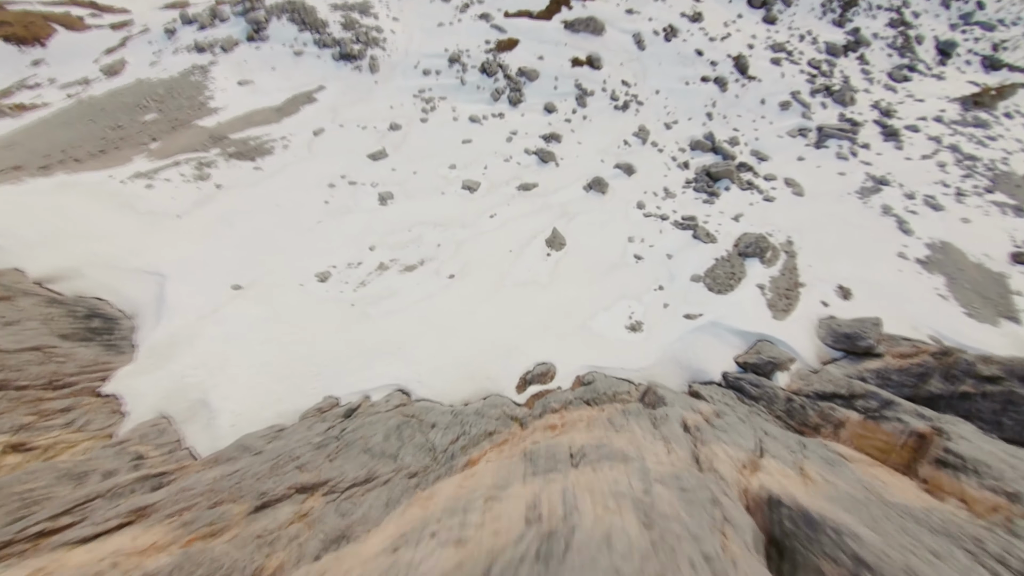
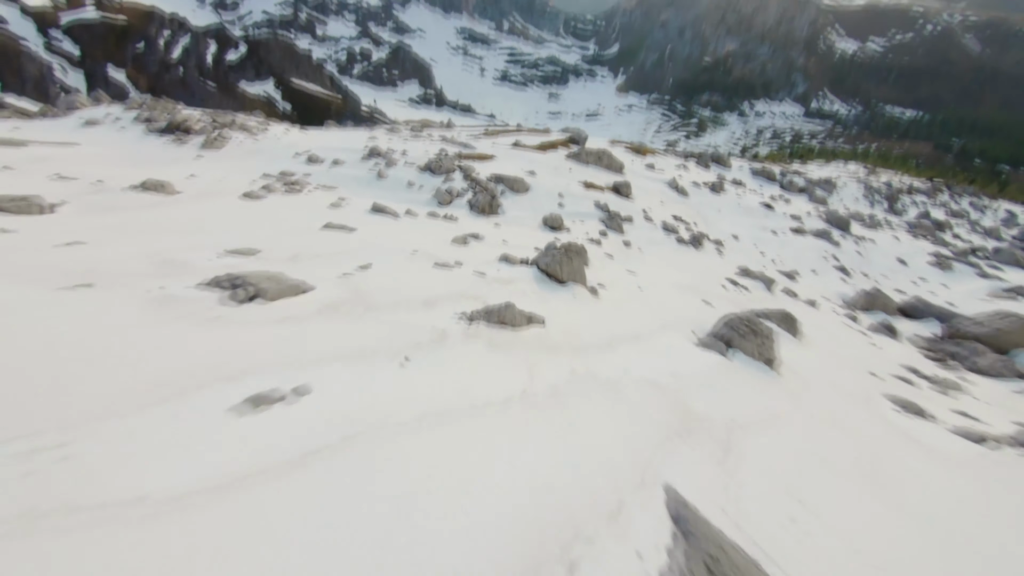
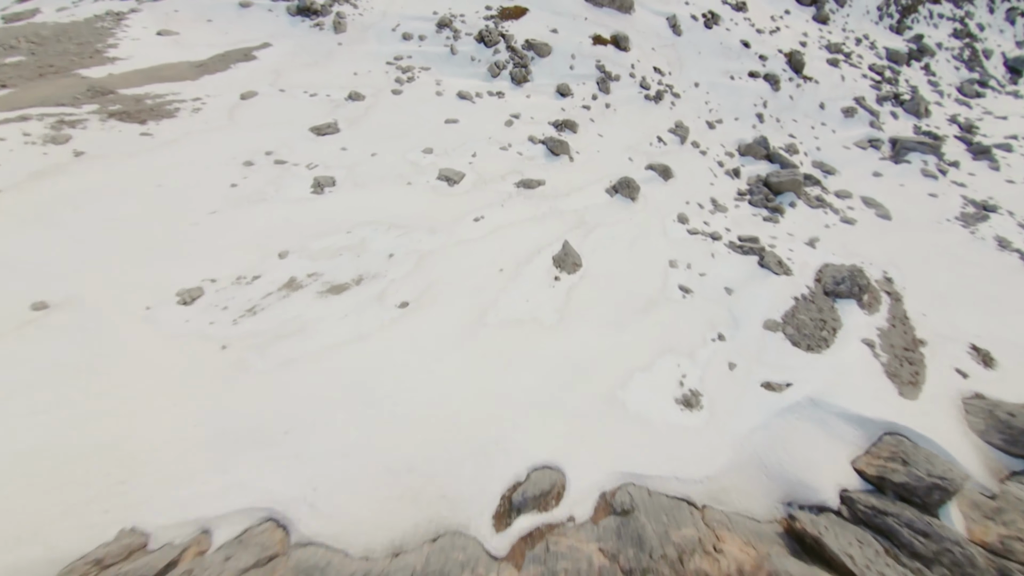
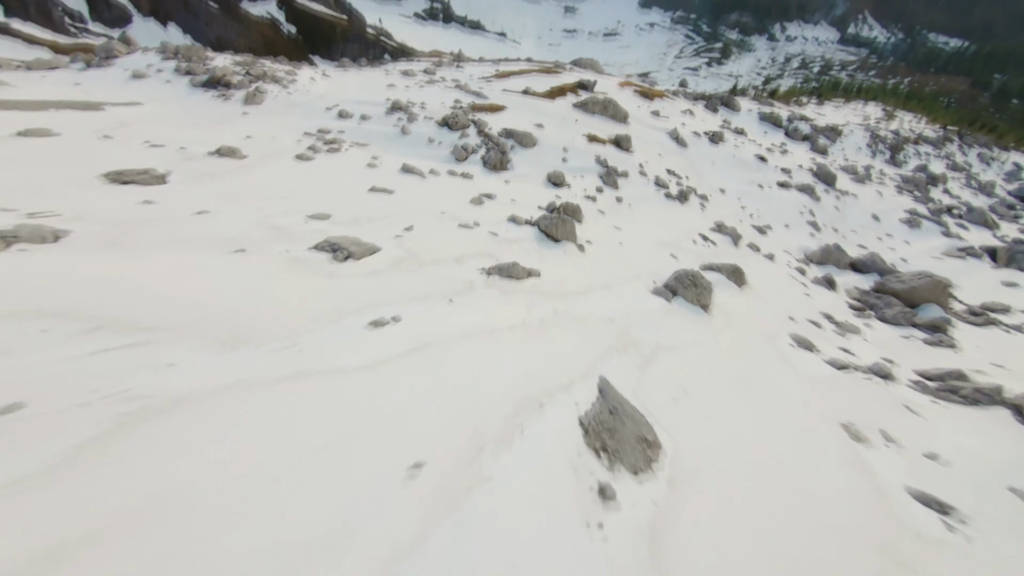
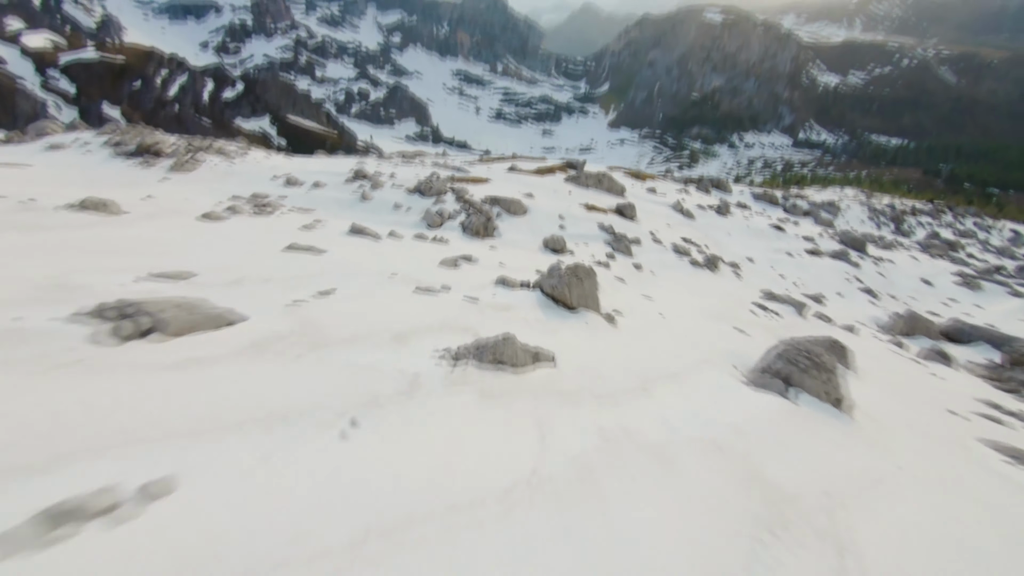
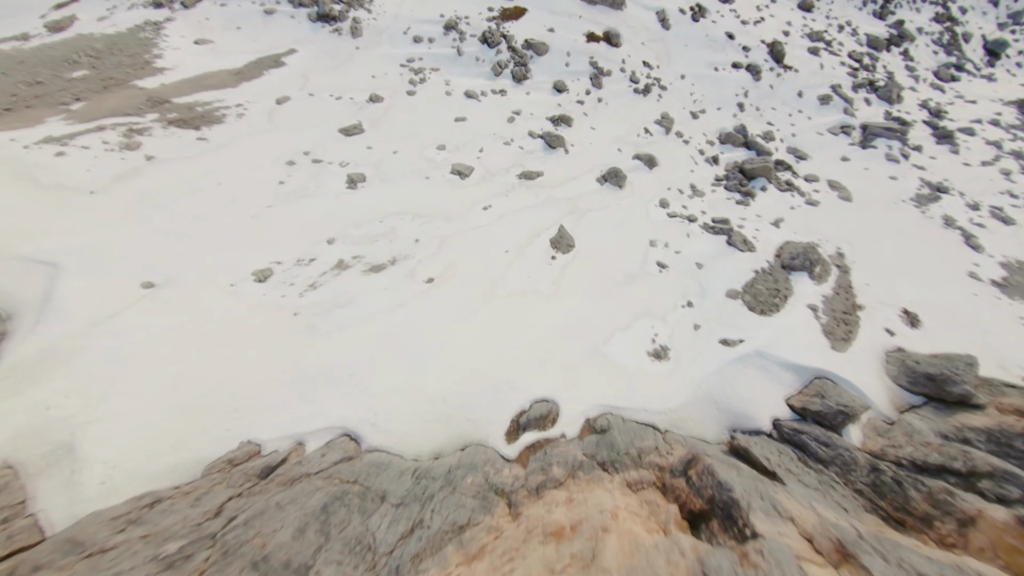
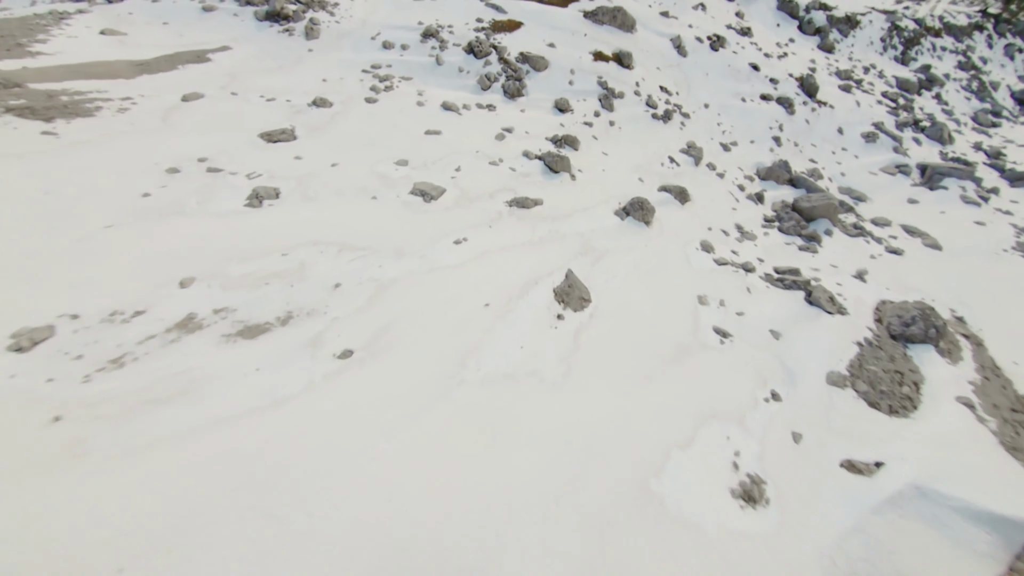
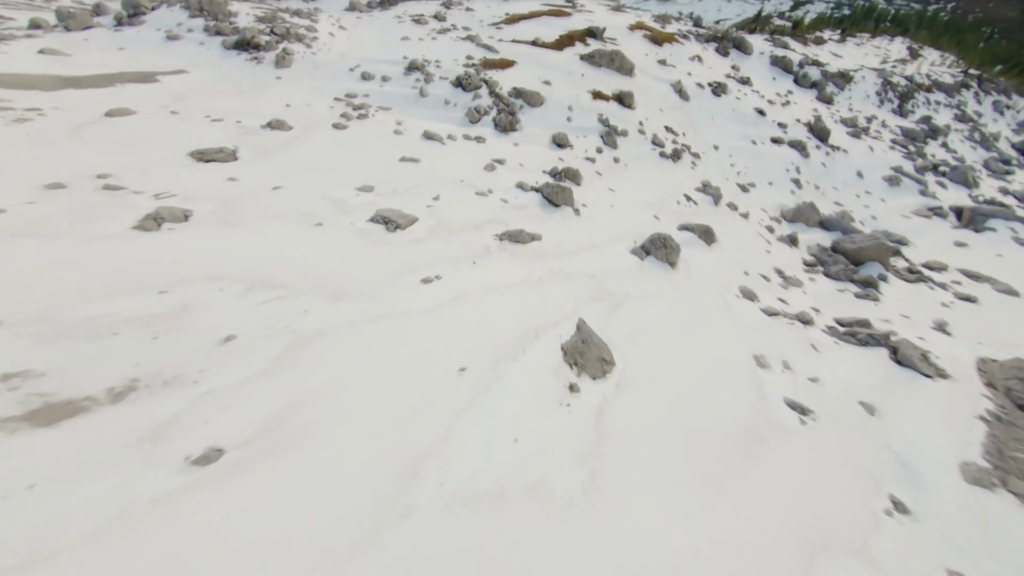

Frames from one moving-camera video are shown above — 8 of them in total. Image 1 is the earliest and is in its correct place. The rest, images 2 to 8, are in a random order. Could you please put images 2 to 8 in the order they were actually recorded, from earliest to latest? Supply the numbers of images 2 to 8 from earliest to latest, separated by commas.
6, 3, 7, 8, 4, 2, 5
